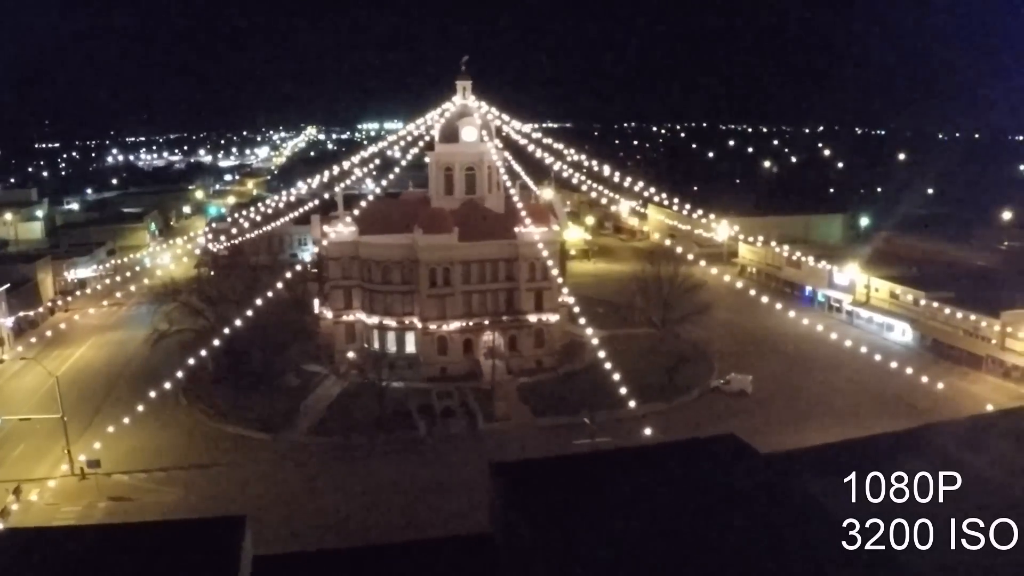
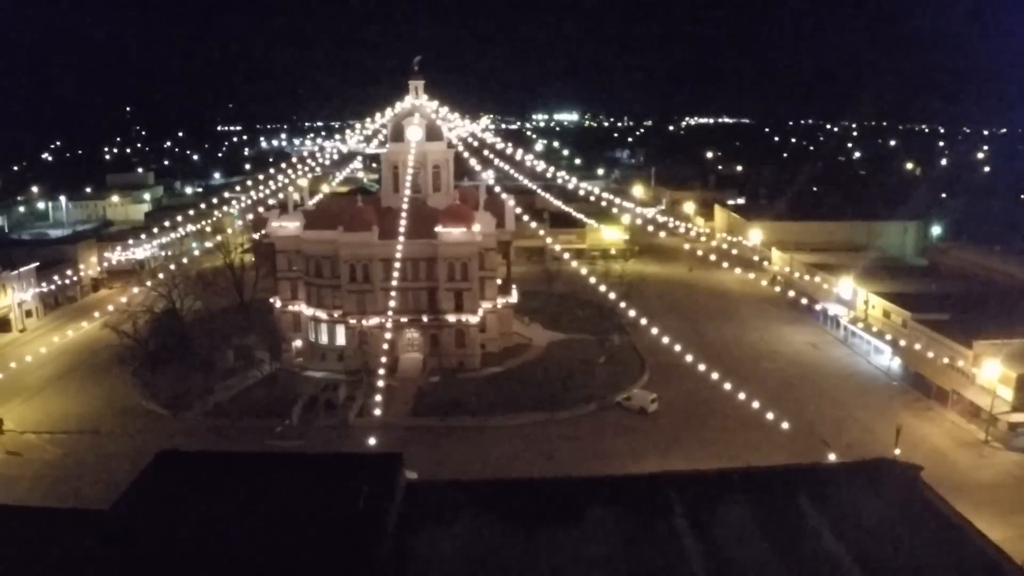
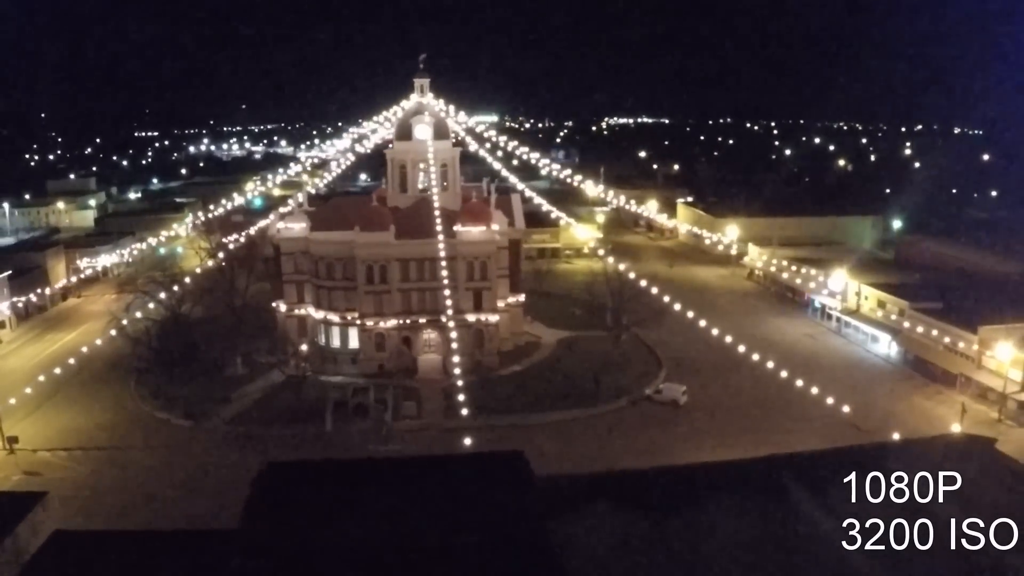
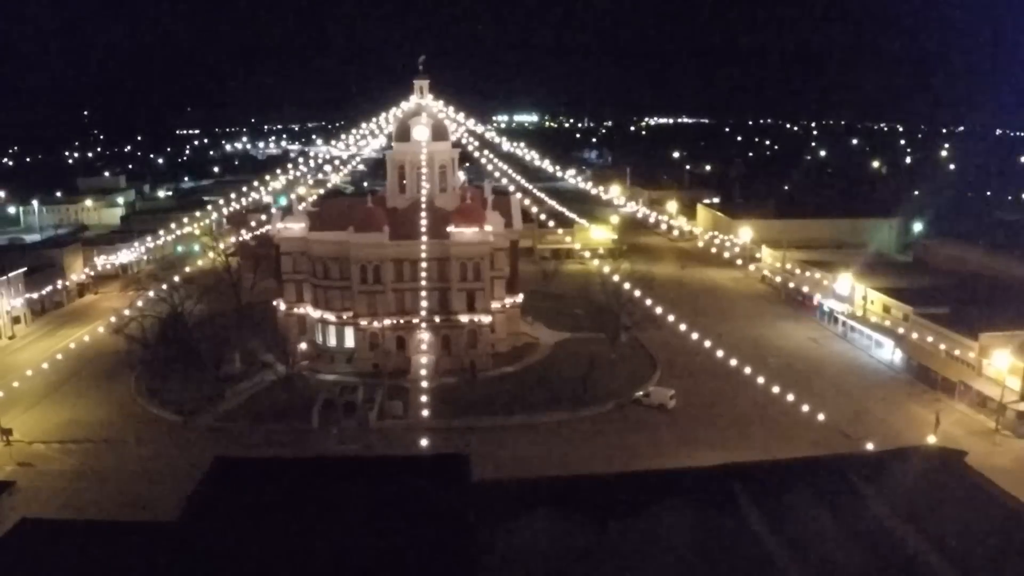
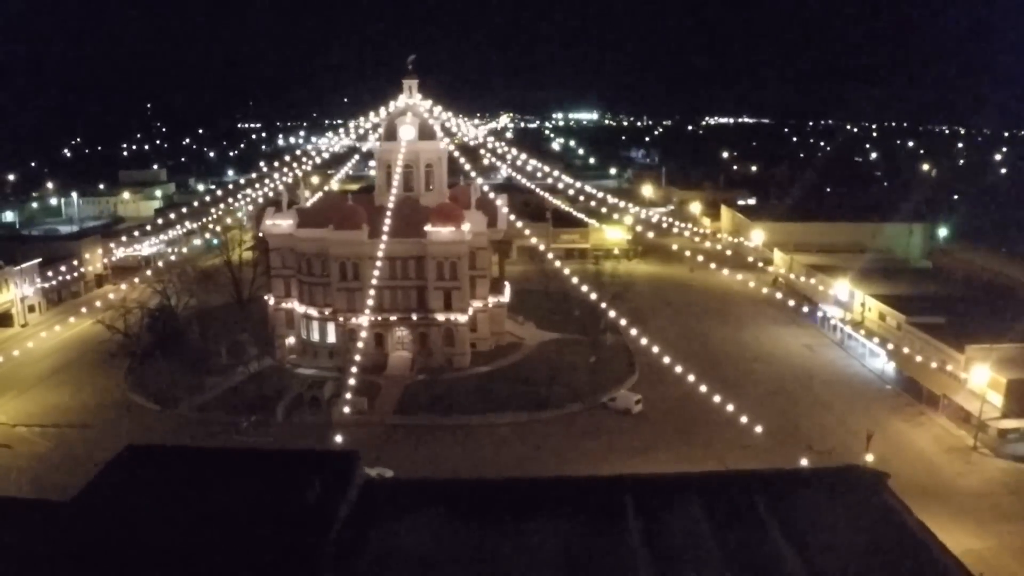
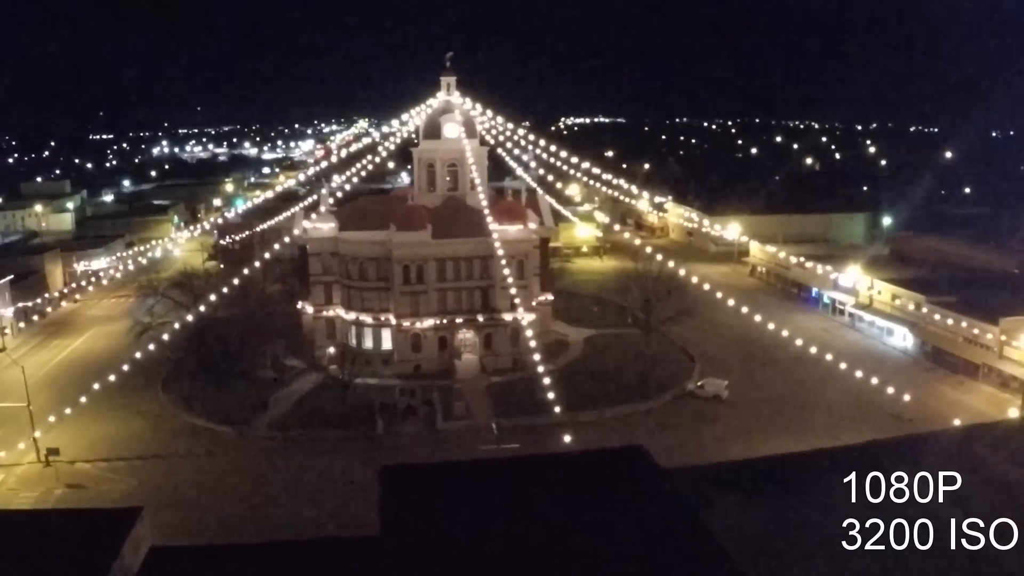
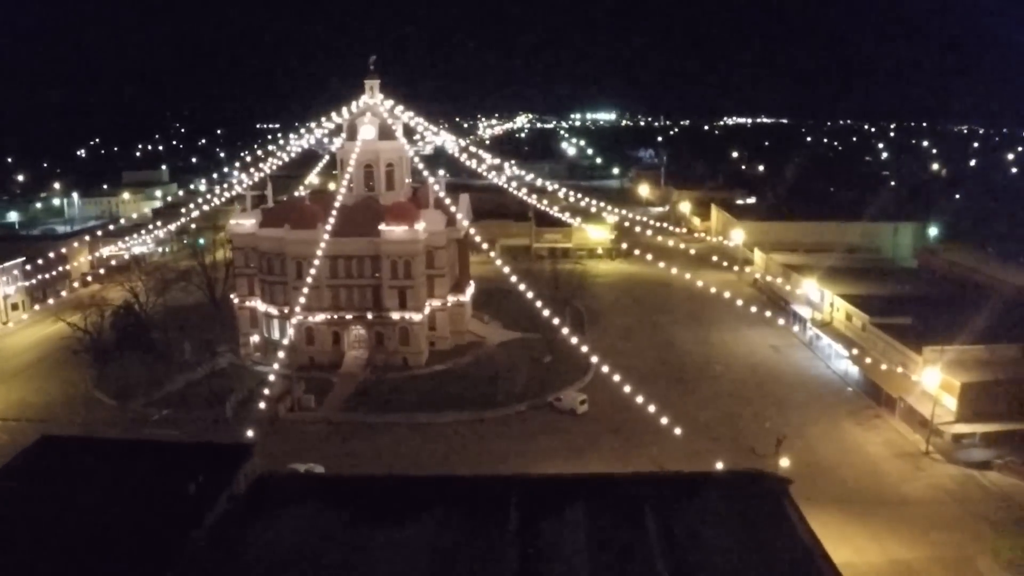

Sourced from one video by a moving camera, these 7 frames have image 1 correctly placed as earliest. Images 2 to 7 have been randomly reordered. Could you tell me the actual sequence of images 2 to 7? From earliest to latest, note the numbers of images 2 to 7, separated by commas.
6, 3, 4, 2, 5, 7
